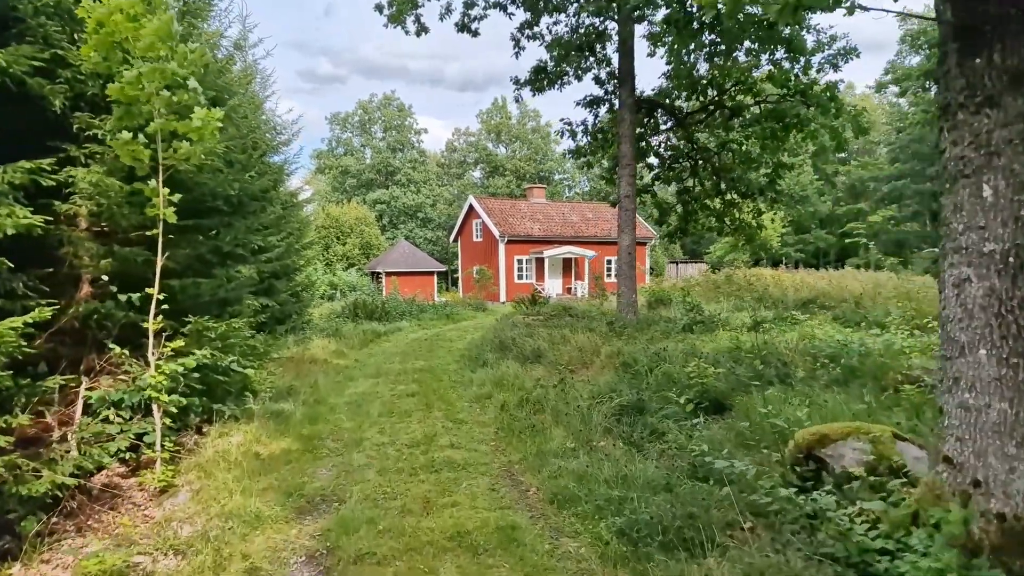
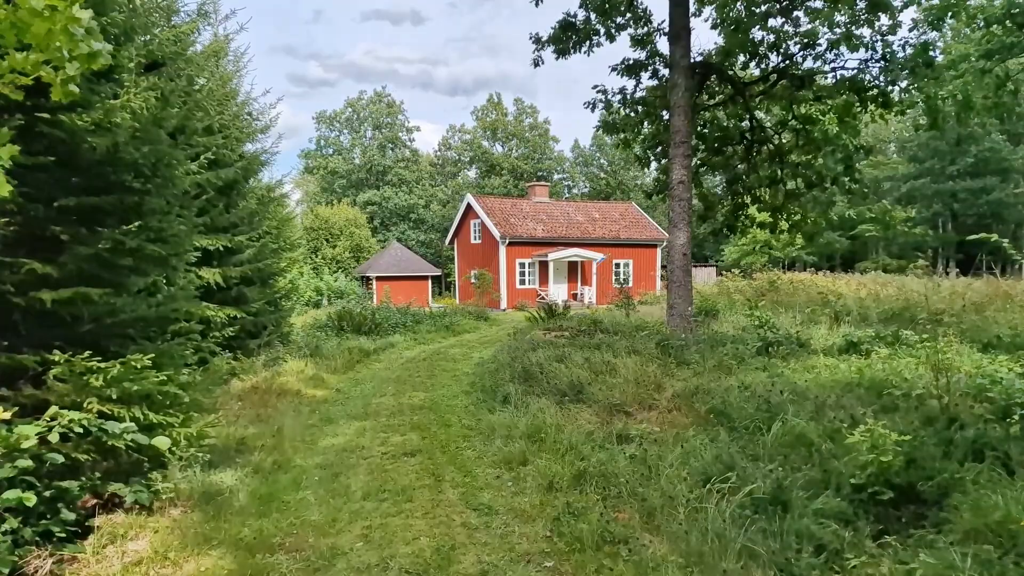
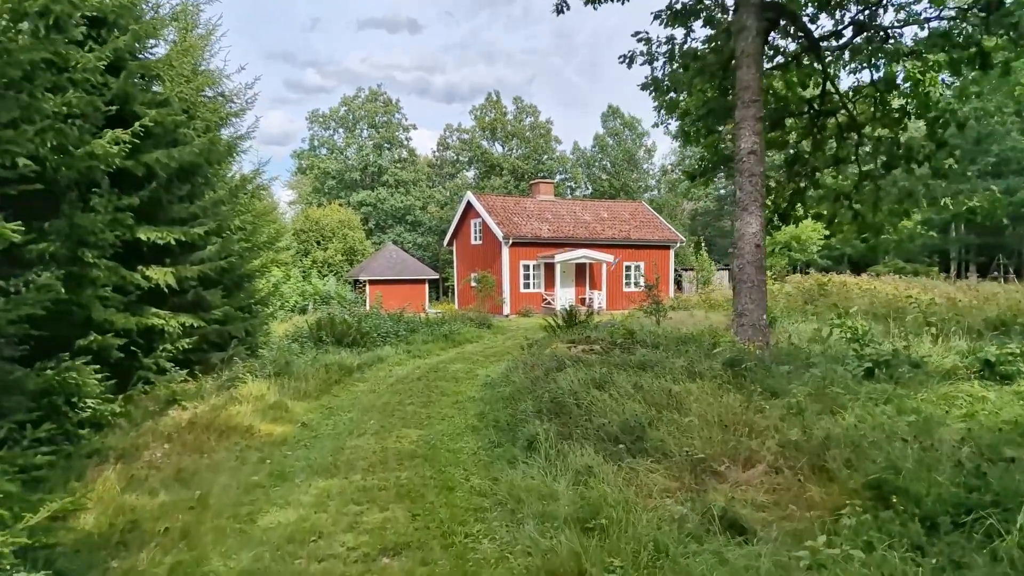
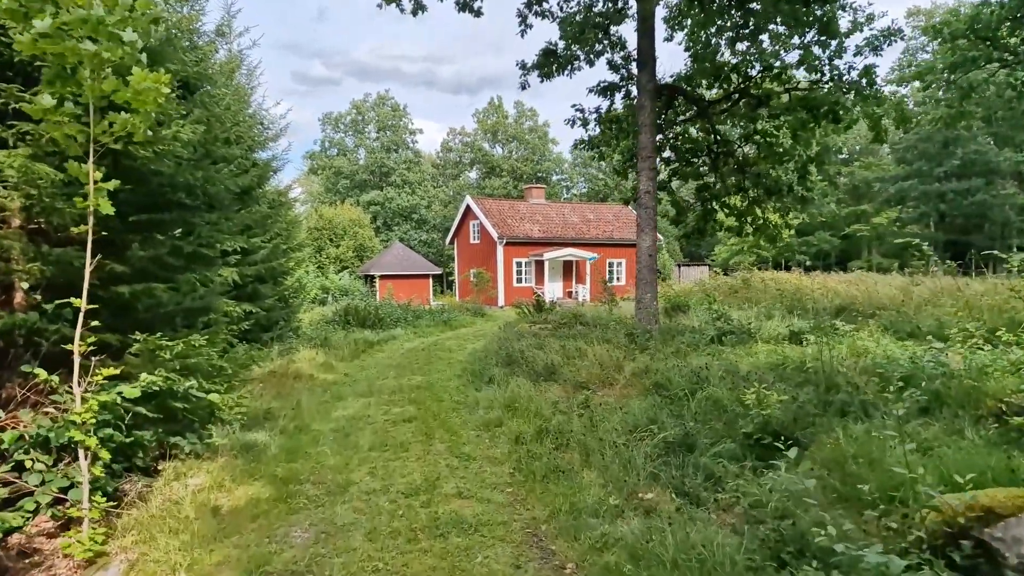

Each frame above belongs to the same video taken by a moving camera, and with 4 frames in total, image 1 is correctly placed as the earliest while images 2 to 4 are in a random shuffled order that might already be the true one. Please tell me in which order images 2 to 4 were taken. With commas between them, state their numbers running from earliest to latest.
4, 2, 3
